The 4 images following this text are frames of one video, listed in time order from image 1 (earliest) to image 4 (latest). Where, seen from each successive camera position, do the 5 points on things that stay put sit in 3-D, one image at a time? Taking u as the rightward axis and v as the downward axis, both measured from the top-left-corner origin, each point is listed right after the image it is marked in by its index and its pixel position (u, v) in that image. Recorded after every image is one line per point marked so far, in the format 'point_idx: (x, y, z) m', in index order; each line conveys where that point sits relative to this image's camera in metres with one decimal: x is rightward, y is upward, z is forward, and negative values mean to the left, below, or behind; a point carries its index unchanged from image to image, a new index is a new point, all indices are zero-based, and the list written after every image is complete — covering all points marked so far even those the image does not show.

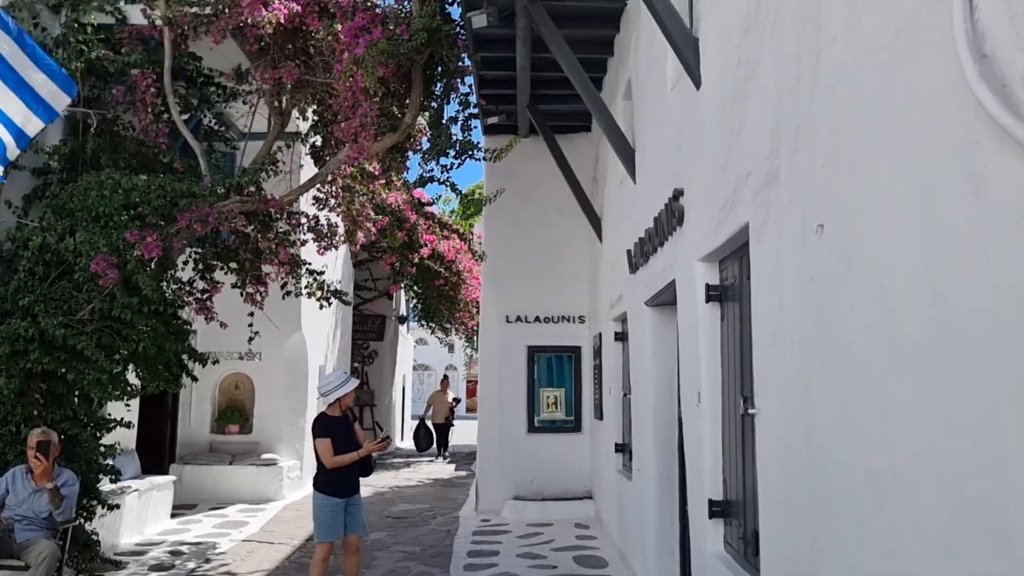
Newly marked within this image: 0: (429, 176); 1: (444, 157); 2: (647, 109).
0: (-0.7, +0.9, +6.8) m
1: (-0.6, +1.1, +6.8) m
2: (+0.9, +1.1, +5.3) m
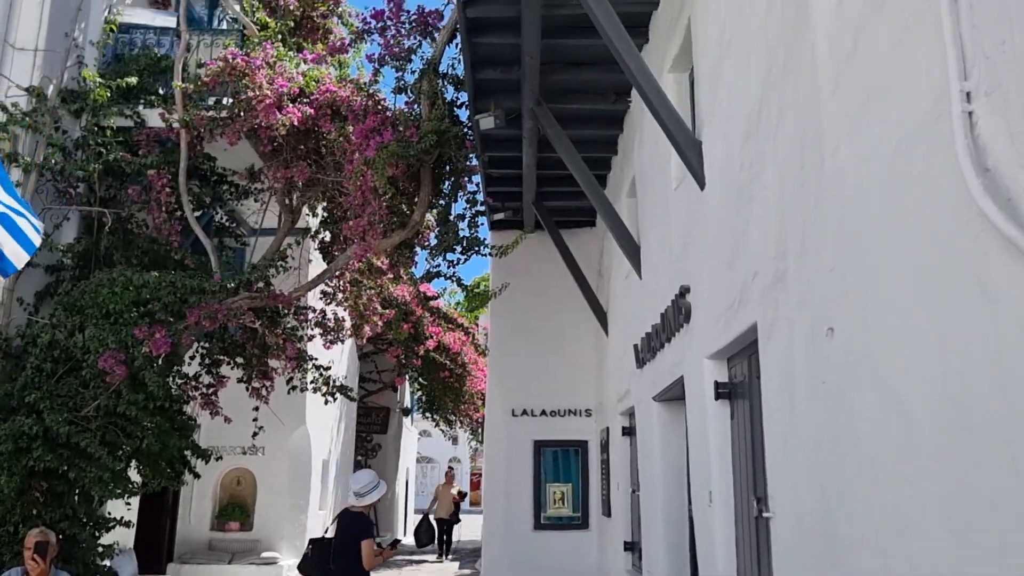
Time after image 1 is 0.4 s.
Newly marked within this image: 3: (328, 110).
0: (-0.6, +0.1, +6.9) m
1: (-0.5, +0.3, +6.9) m
2: (+0.9, +0.5, +5.4) m
3: (-1.5, +1.5, +7.0) m
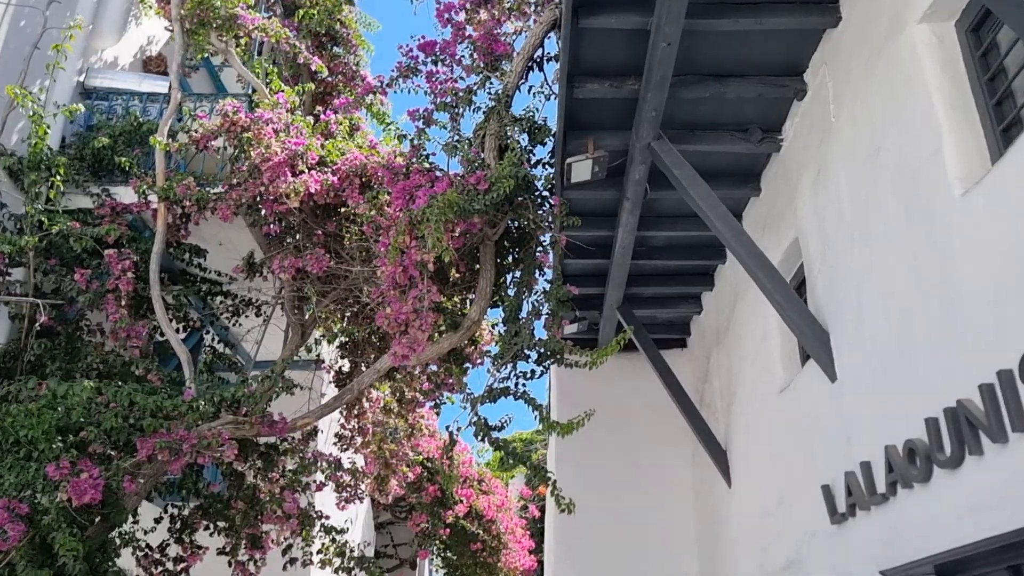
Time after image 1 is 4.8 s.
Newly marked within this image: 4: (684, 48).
0: (-0.1, -0.6, +4.9) m
1: (+0.1, -0.4, +4.9) m
2: (+1.5, +0.1, +3.5) m
3: (-1.0, +0.7, +5.3) m
4: (+0.8, +1.1, +3.8) m
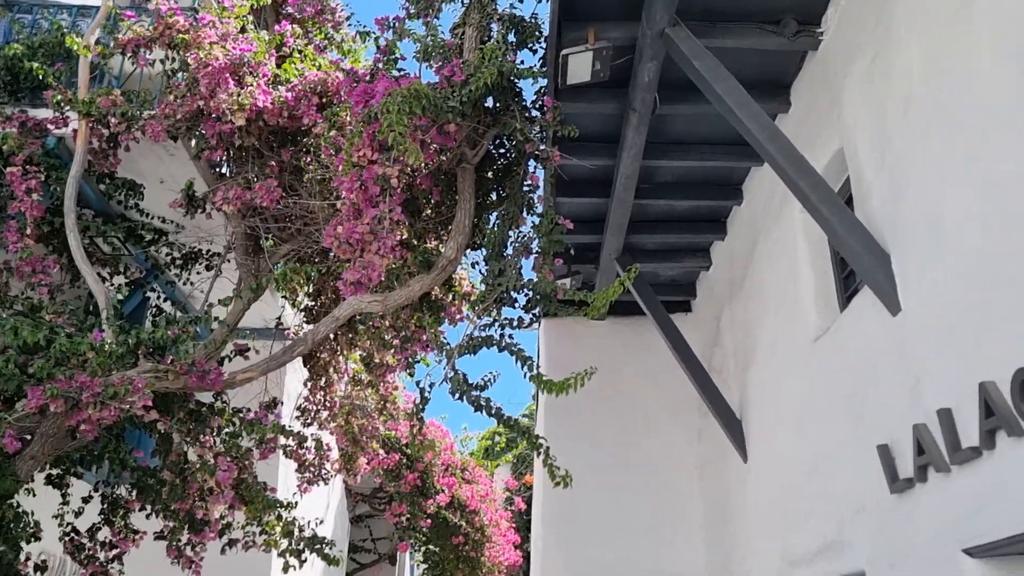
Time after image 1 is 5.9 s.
0: (-0.2, -0.3, +4.1) m
1: (0.0, -0.1, +4.1) m
2: (+1.4, +0.4, +2.8) m
3: (-1.1, +1.1, +4.5) m
4: (+0.7, +1.4, +3.0) m
